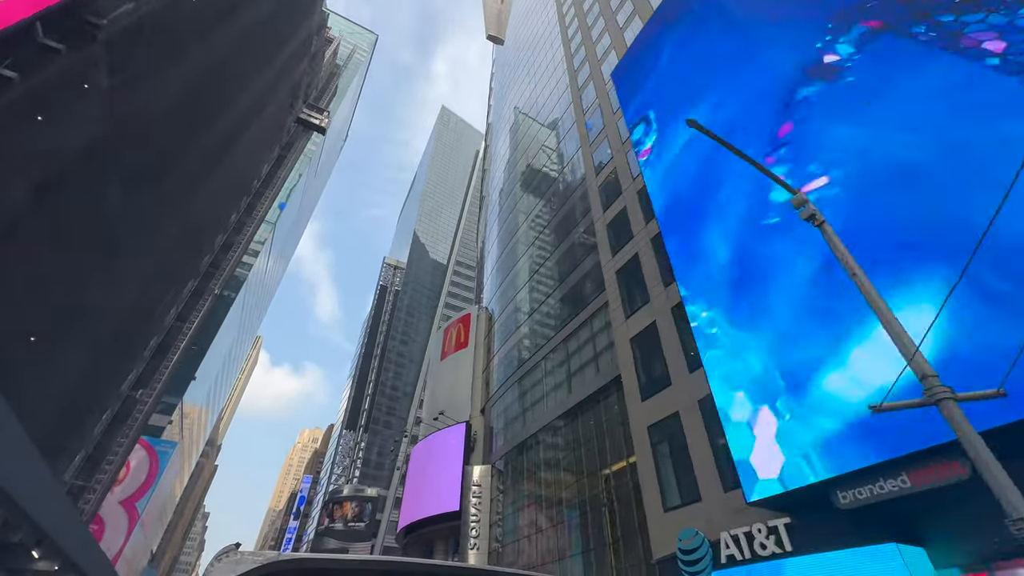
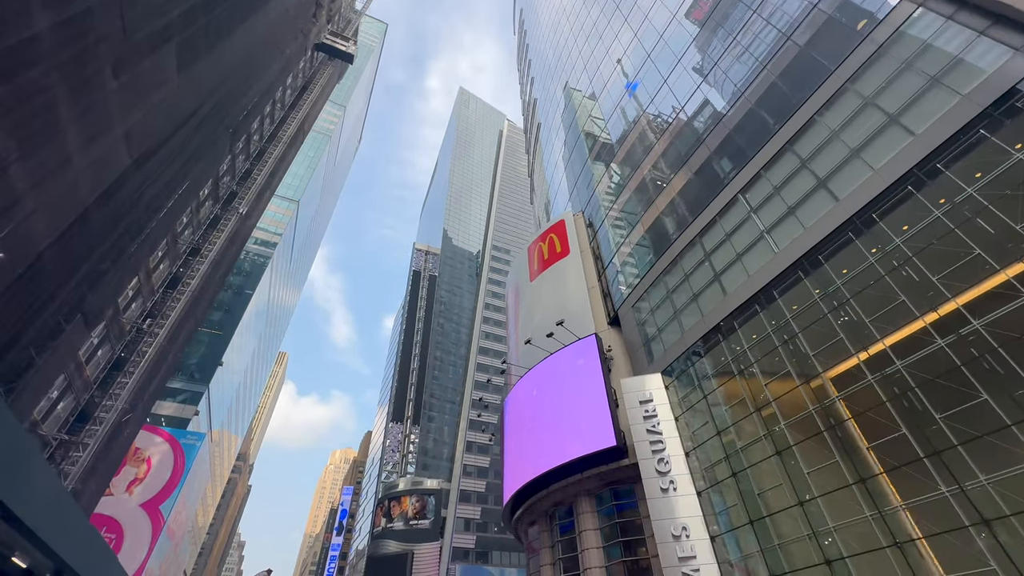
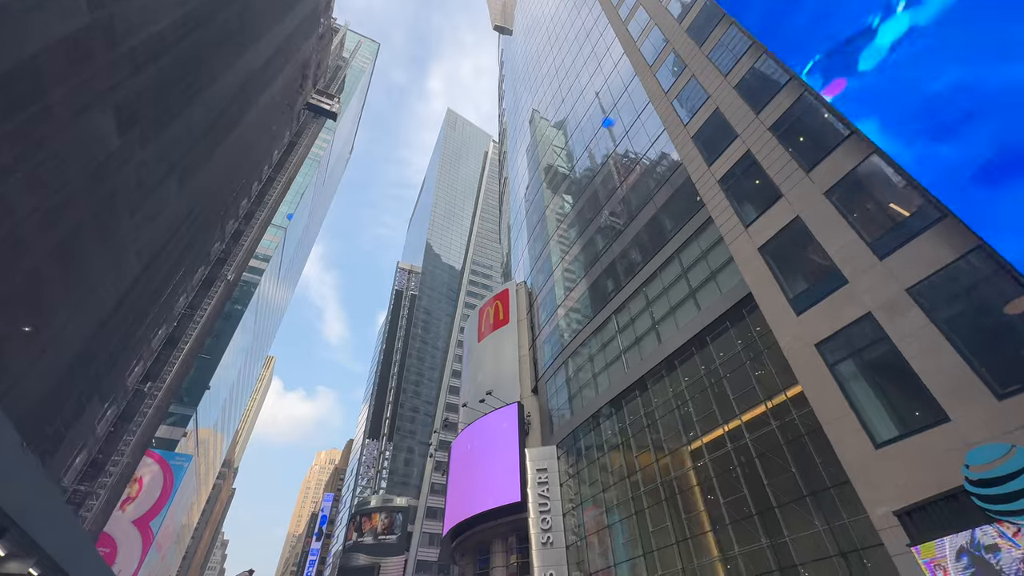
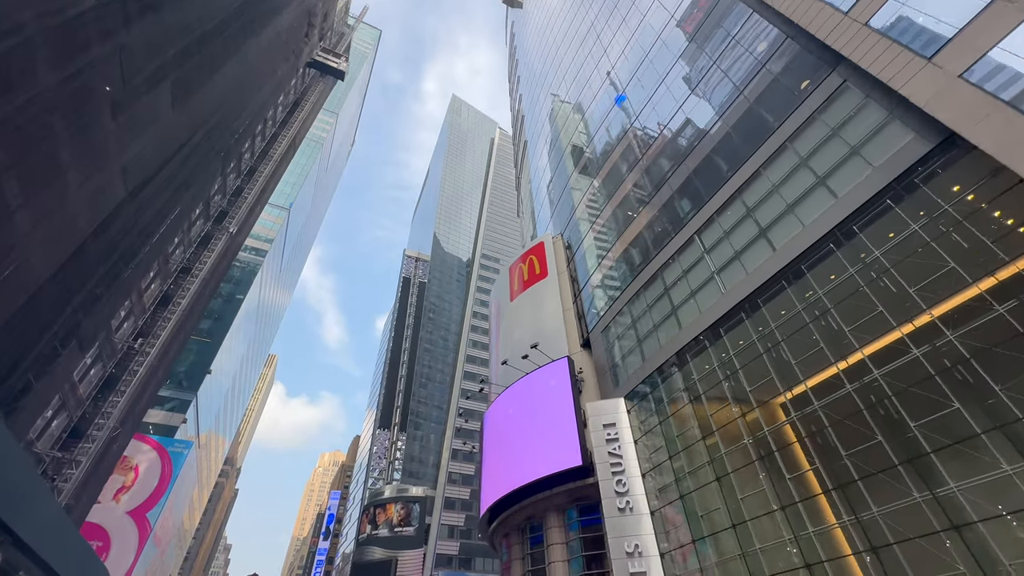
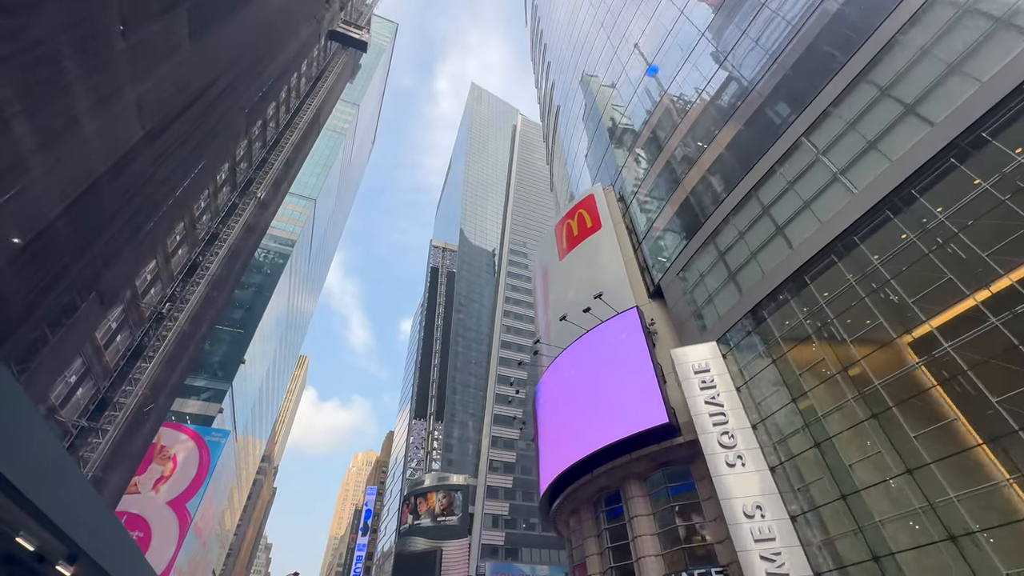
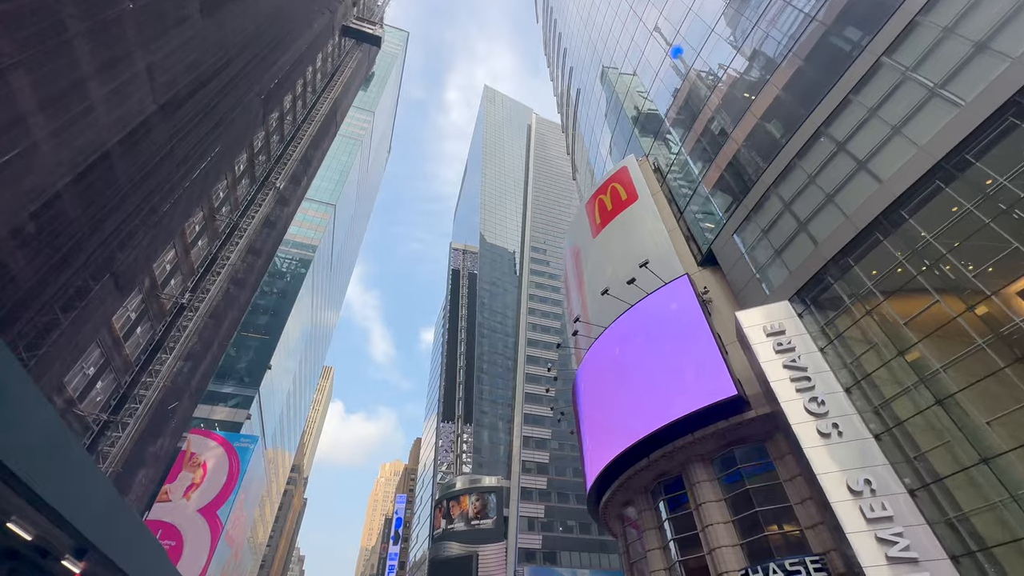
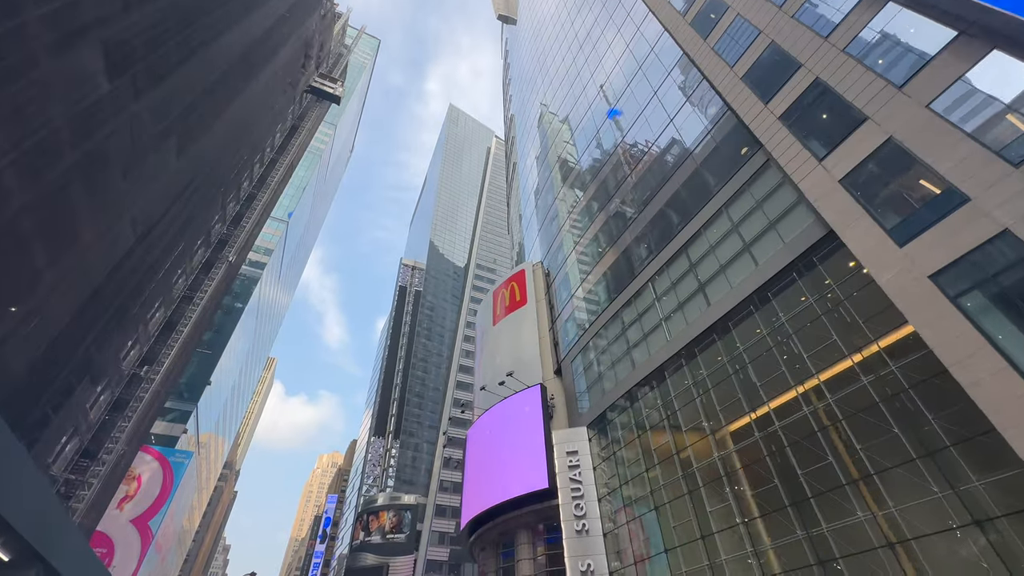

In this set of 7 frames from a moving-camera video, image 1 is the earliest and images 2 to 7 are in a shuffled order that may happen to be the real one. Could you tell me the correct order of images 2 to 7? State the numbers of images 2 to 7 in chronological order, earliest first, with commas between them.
3, 7, 4, 2, 5, 6
